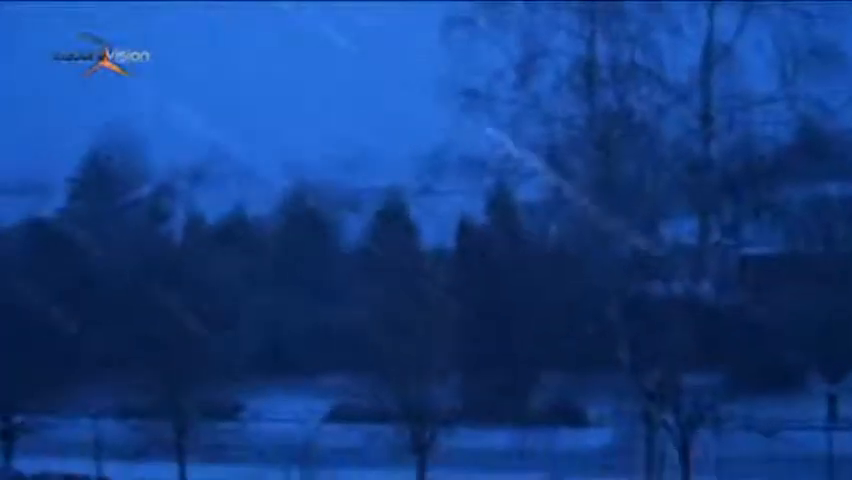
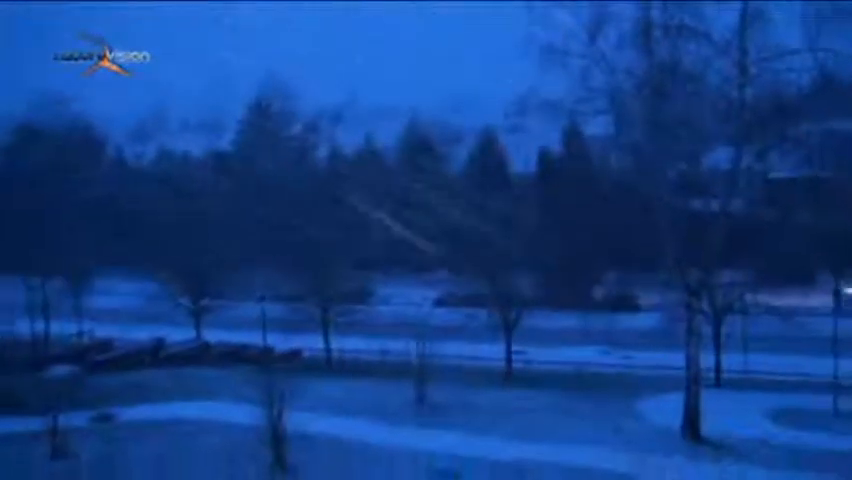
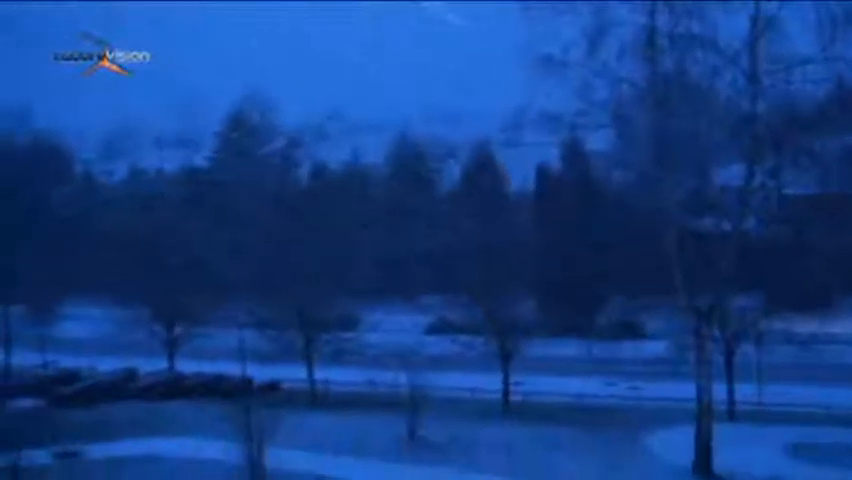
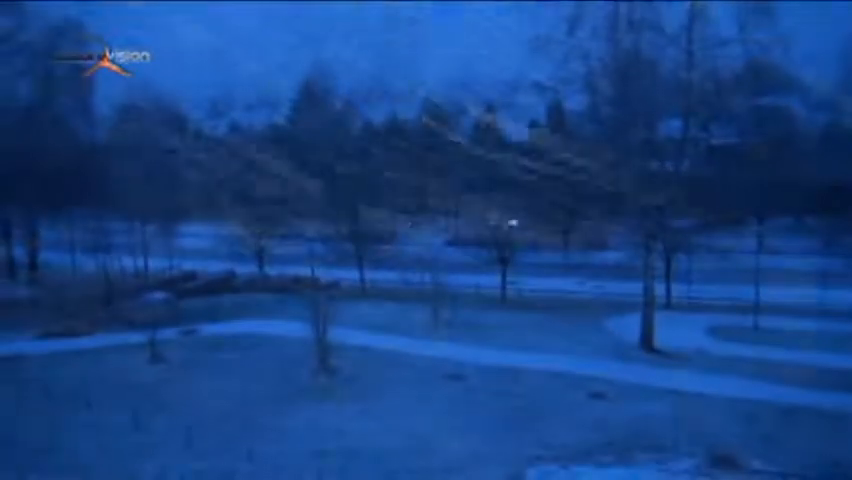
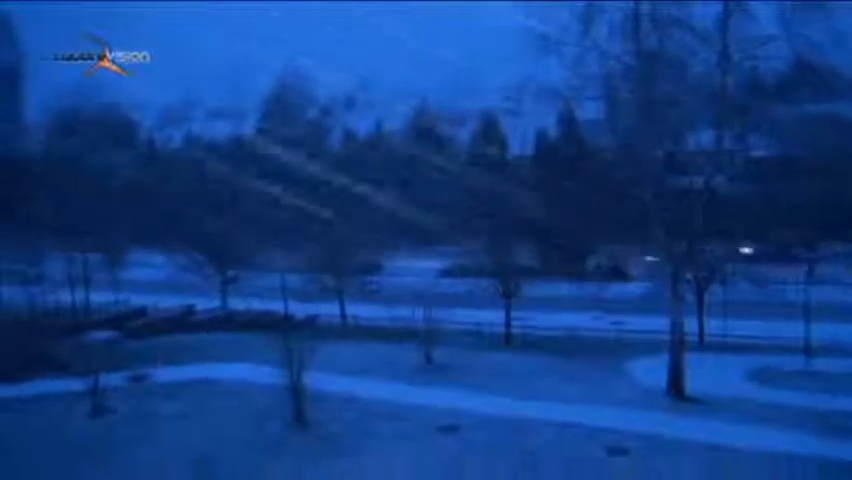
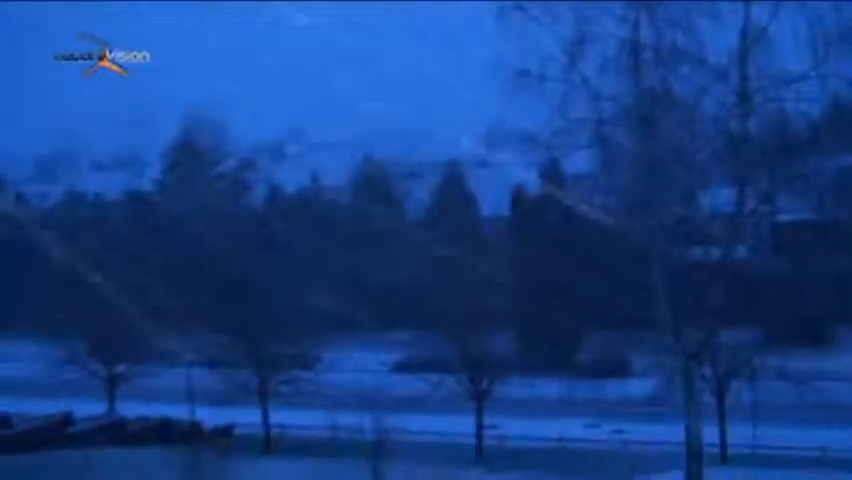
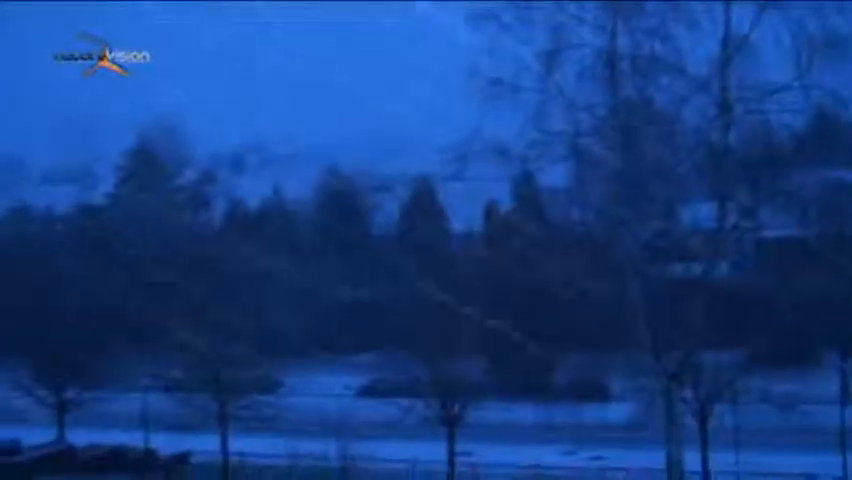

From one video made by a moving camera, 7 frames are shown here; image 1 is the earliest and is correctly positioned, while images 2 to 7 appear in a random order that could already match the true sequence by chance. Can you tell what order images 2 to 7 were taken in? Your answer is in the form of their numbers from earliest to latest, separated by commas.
7, 6, 3, 2, 5, 4
